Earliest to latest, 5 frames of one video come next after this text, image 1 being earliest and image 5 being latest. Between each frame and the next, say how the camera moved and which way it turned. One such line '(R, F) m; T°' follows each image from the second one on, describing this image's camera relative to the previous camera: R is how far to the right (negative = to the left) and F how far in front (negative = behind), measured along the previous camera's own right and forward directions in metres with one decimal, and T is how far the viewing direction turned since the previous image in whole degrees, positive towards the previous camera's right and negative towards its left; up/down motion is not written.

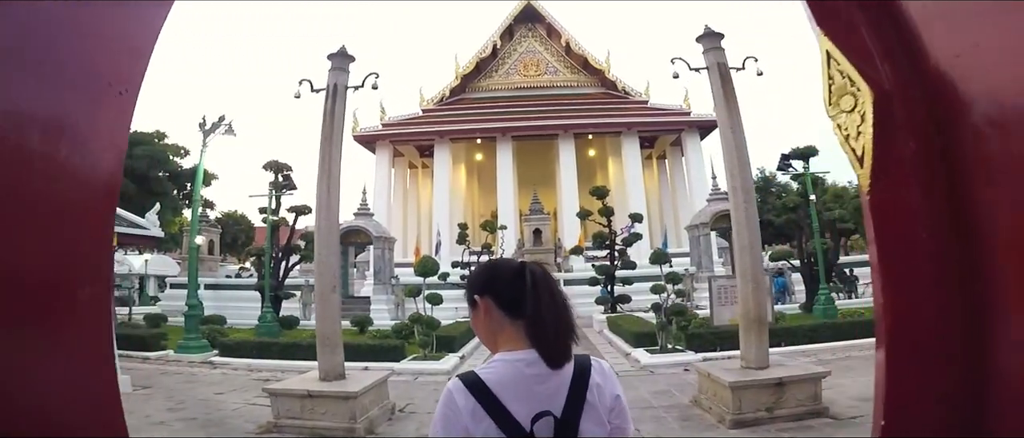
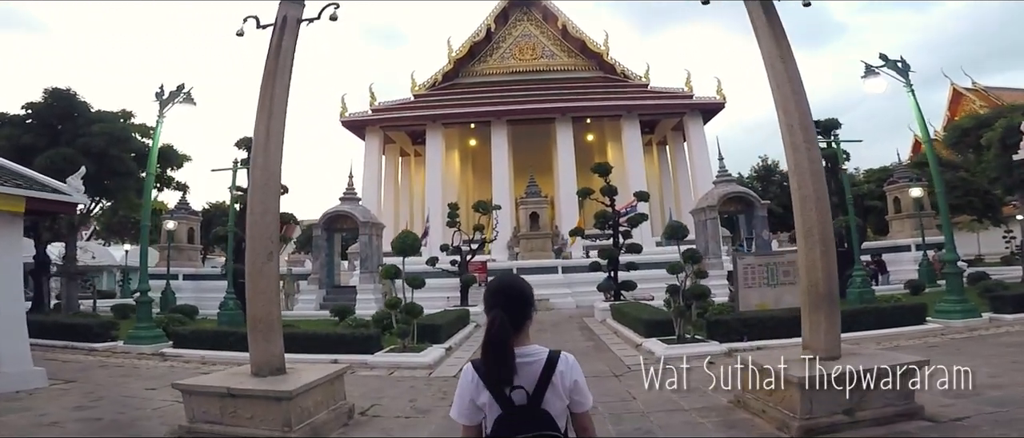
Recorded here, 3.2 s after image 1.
(+0.1, +1.4) m; 0°
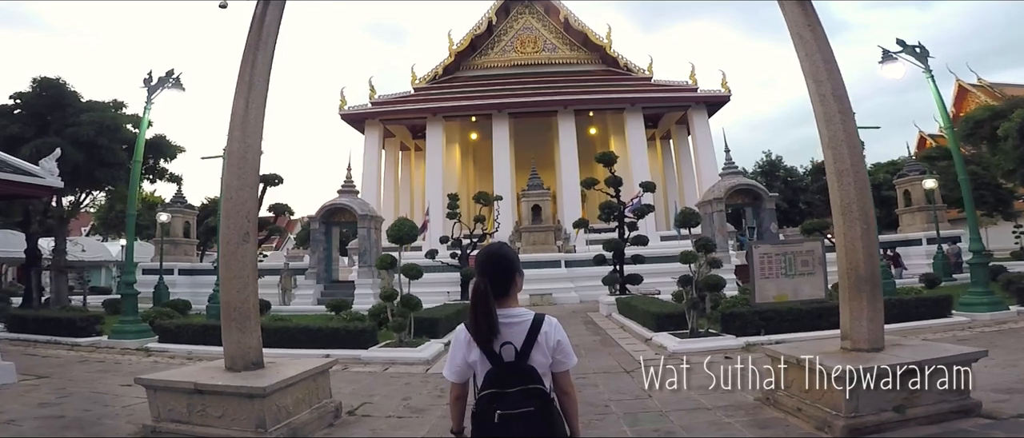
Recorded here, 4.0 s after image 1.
(0.0, +0.5) m; 0°
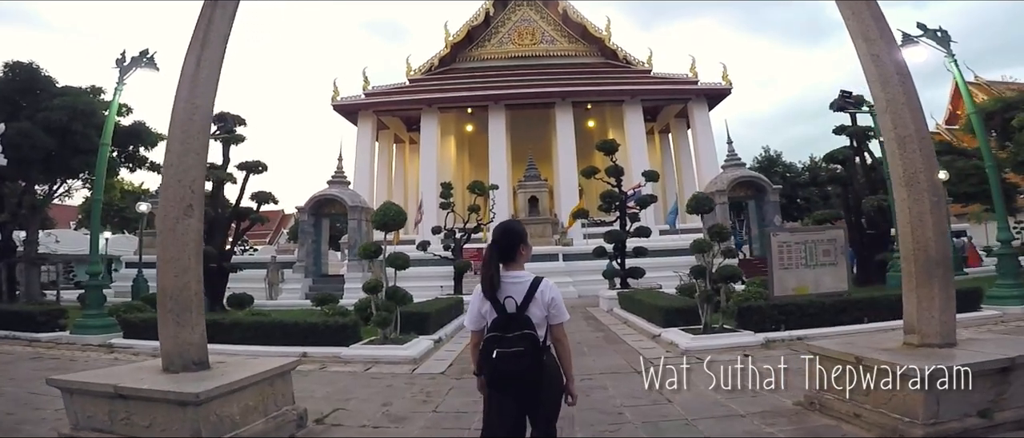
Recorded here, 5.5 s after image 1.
(0.0, +0.7) m; 0°
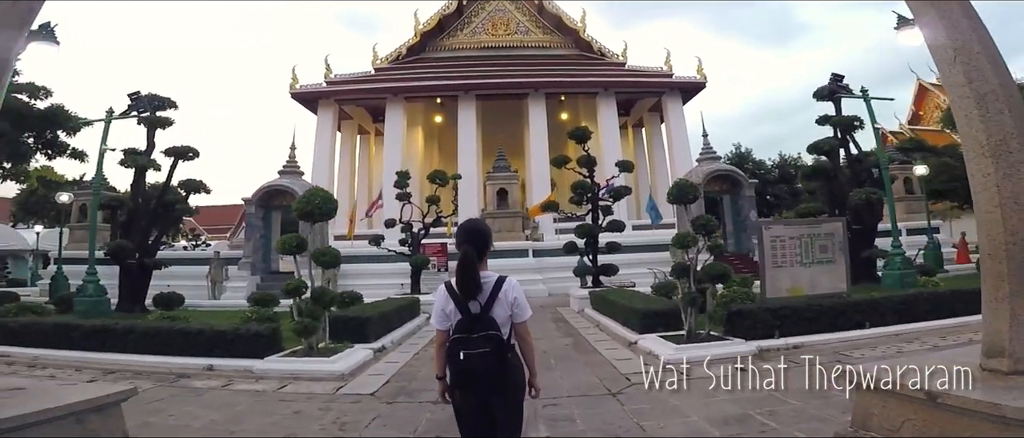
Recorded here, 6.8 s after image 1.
(+0.2, +1.1) m; +3°
